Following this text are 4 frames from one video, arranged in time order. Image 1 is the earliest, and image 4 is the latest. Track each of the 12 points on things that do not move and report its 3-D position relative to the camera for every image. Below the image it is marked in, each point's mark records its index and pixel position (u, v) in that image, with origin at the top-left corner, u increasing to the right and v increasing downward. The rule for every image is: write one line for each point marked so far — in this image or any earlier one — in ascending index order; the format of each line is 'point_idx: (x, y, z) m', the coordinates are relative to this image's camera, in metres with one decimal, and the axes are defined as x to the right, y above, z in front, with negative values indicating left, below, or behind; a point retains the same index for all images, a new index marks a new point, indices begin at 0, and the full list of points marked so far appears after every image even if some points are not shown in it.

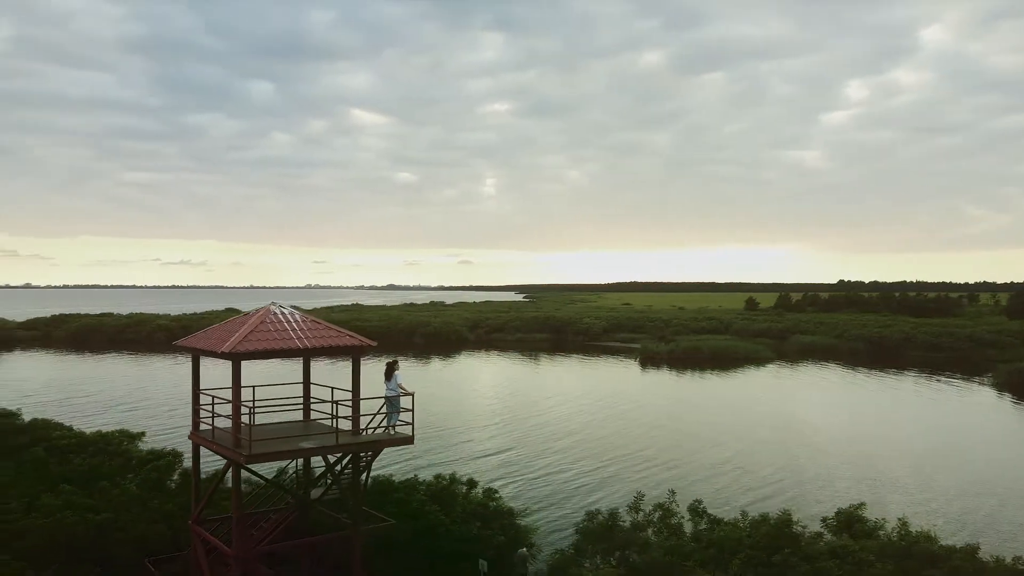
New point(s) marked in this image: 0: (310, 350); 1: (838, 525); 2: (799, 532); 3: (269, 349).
0: (-3.2, -0.9, +12.5) m
1: (+5.2, -3.7, +12.4) m
2: (+4.5, -3.7, +12.3) m
3: (-3.7, -0.9, +12.1) m
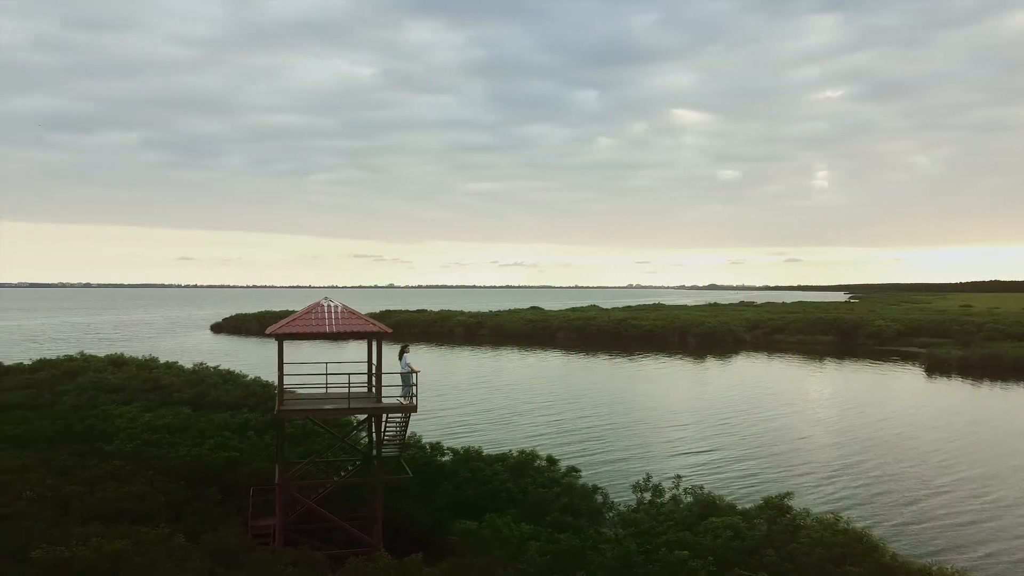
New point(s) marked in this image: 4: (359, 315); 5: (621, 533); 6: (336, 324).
0: (-3.6, -0.9, +16.2) m
1: (+4.1, -3.6, +13.0) m
2: (+3.5, -3.7, +13.1) m
3: (-4.2, -0.9, +16.1) m
4: (-3.2, -0.6, +16.8) m
5: (+1.6, -3.7, +12.1) m
6: (-3.6, -0.7, +16.5) m
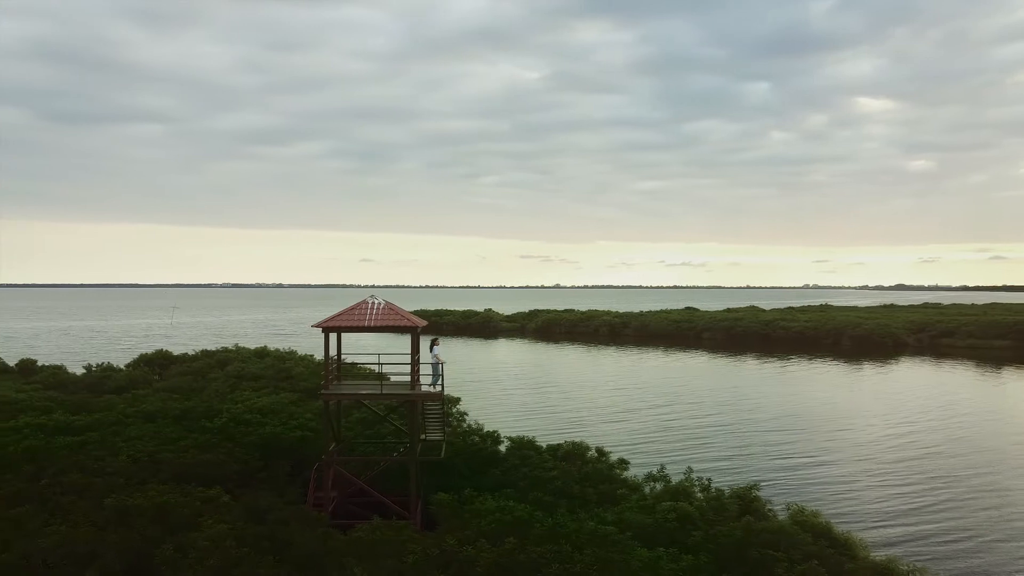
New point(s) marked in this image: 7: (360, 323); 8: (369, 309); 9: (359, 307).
0: (-3.2, -0.9, +18.3) m
1: (+3.8, -3.6, +13.6) m
2: (+3.1, -3.7, +13.9) m
3: (-3.8, -0.9, +18.3) m
4: (-2.6, -0.6, +18.8) m
5: (+1.1, -3.7, +13.2) m
6: (-3.1, -0.7, +18.6) m
7: (-3.4, -0.8, +18.5) m
8: (-3.3, -0.5, +18.9) m
9: (-3.6, -0.5, +19.0) m
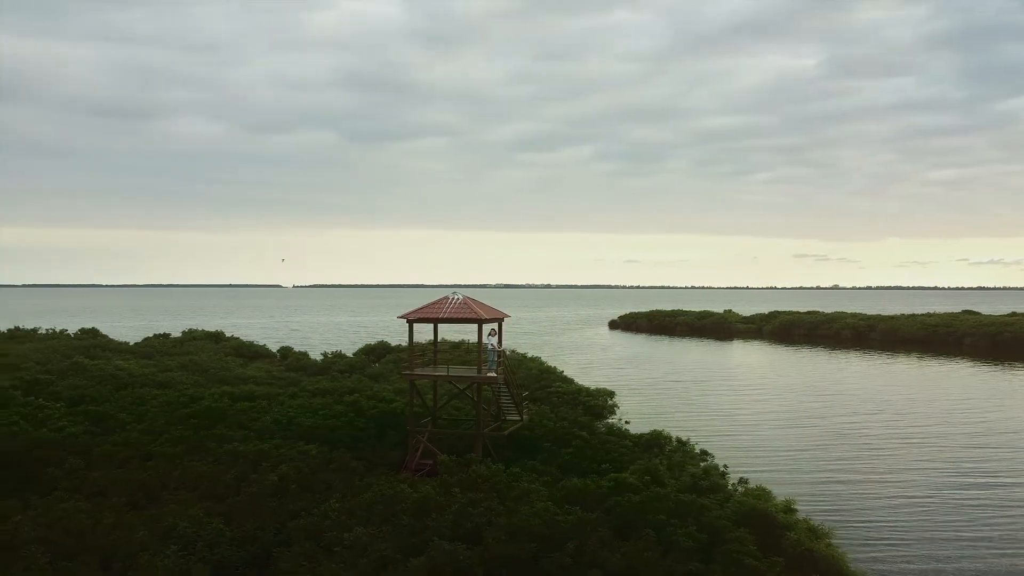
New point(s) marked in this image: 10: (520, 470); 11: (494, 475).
0: (-1.7, -0.8, +21.5) m
1: (+3.4, -3.6, +14.9) m
2: (+2.9, -3.6, +15.3) m
3: (-2.3, -0.8, +21.7) m
4: (-1.1, -0.5, +21.8) m
5: (+0.7, -3.6, +15.3) m
6: (-1.6, -0.7, +21.8) m
7: (-1.9, -0.8, +21.7) m
8: (-1.7, -0.5, +22.2) m
9: (-1.9, -0.4, +22.3) m
10: (+0.2, -3.7, +16.2) m
11: (-0.3, -3.5, +15.1) m
